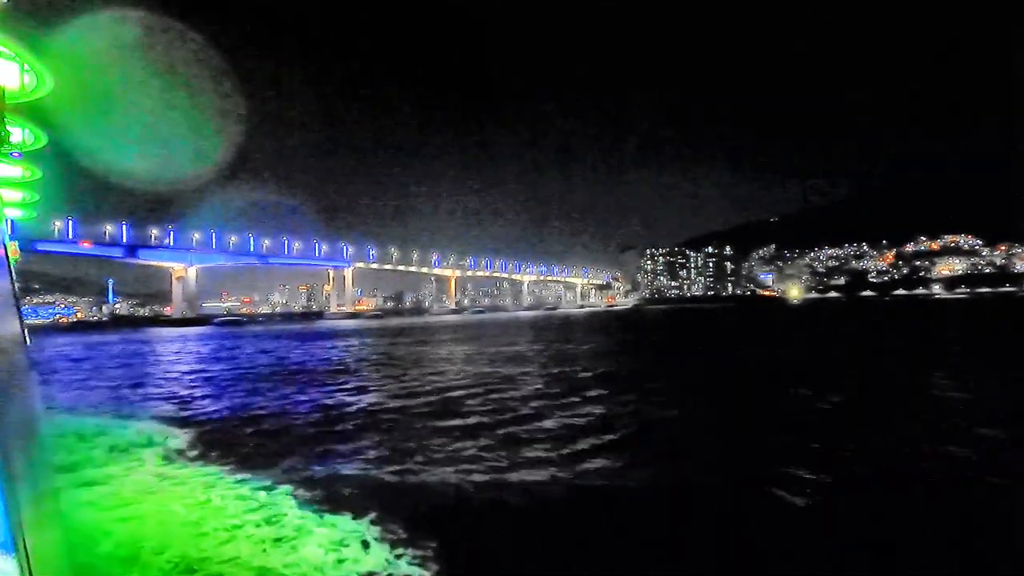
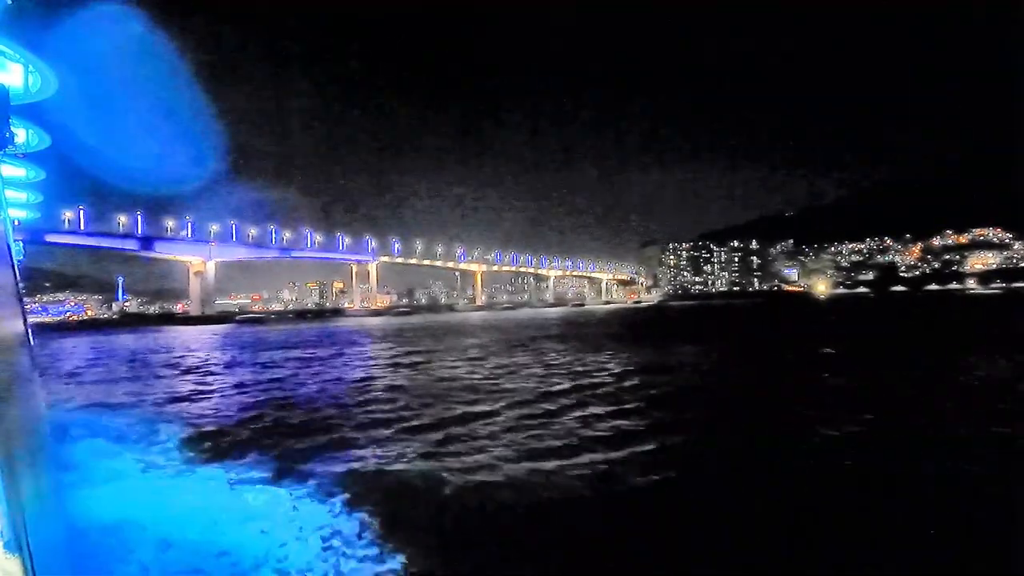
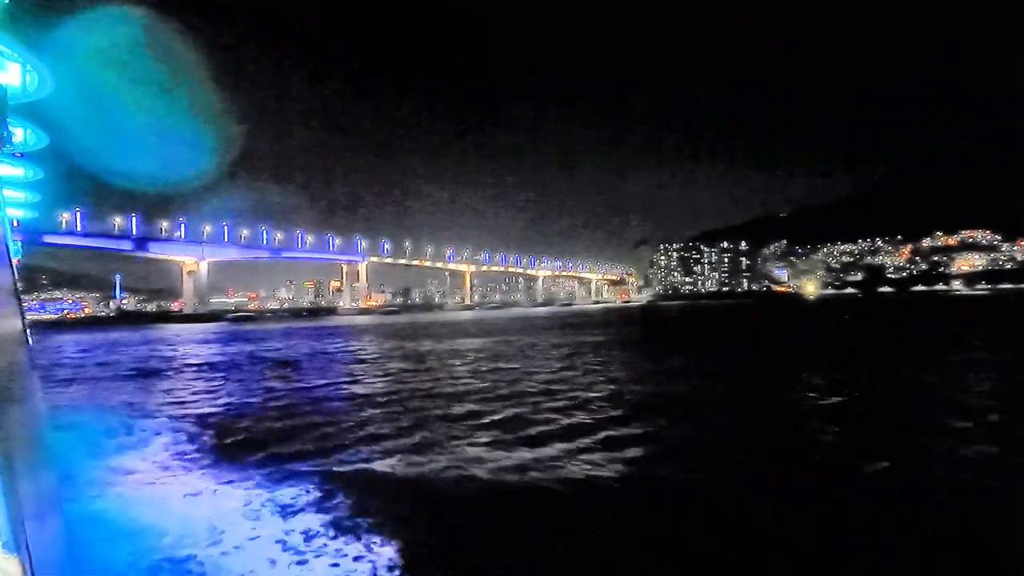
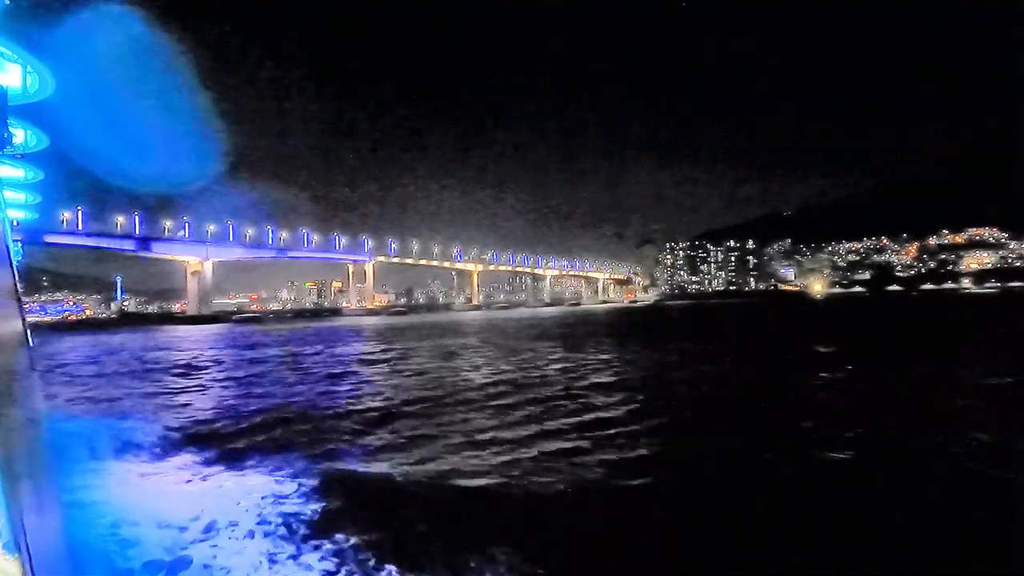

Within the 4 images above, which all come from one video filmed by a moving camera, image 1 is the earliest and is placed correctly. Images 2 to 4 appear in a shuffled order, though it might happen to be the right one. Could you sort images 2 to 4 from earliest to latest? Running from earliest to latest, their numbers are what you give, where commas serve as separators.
3, 4, 2
